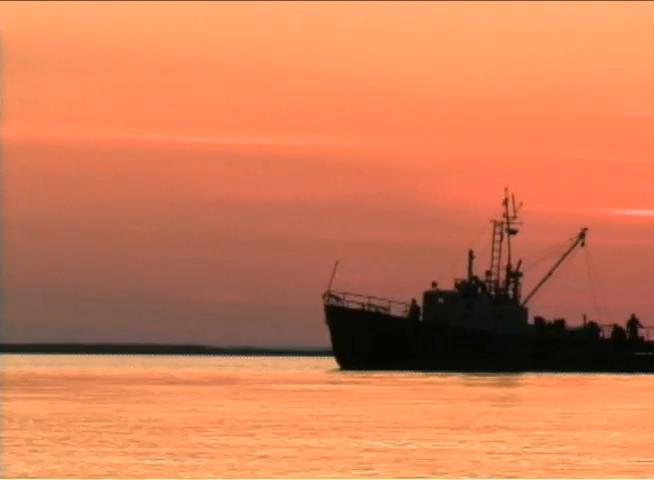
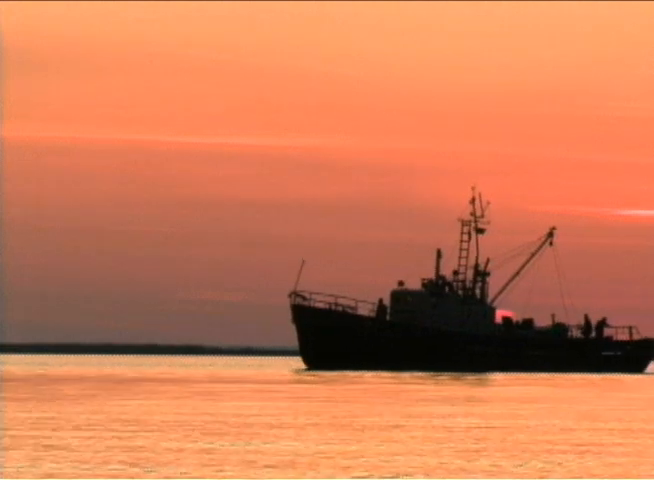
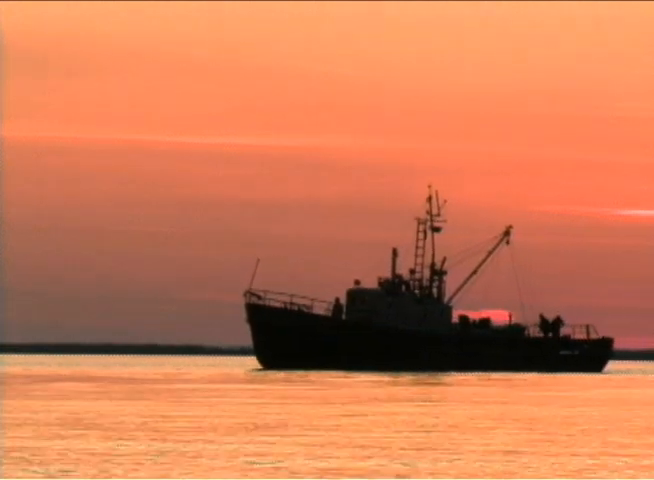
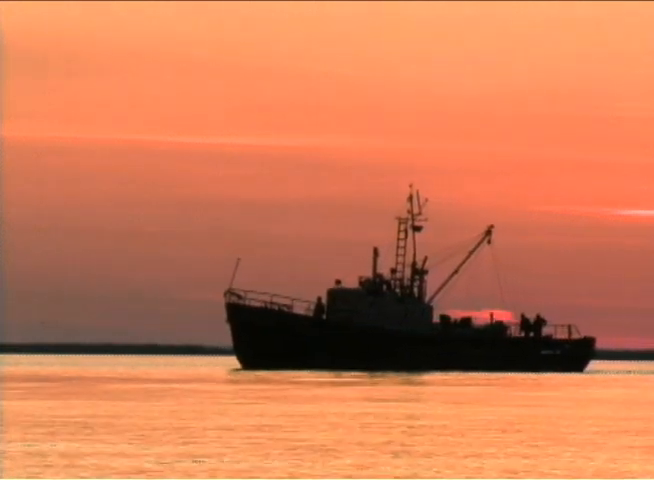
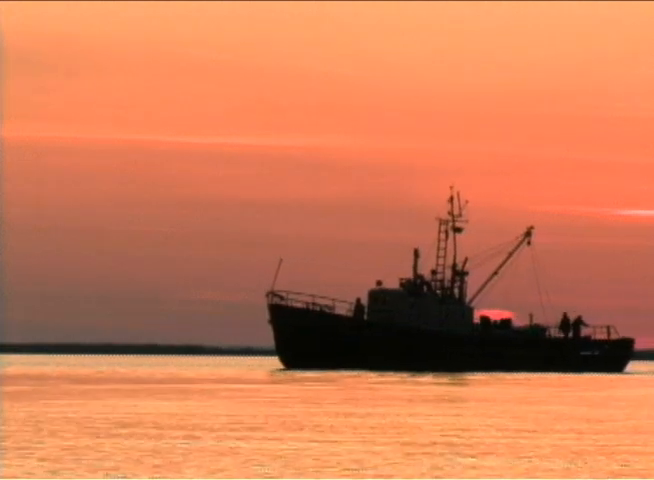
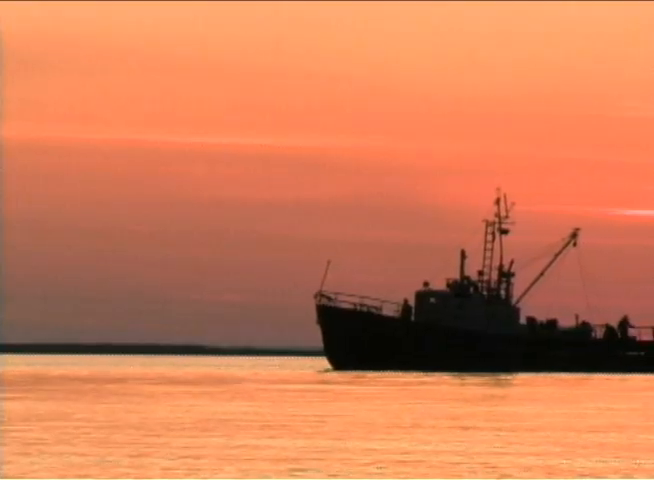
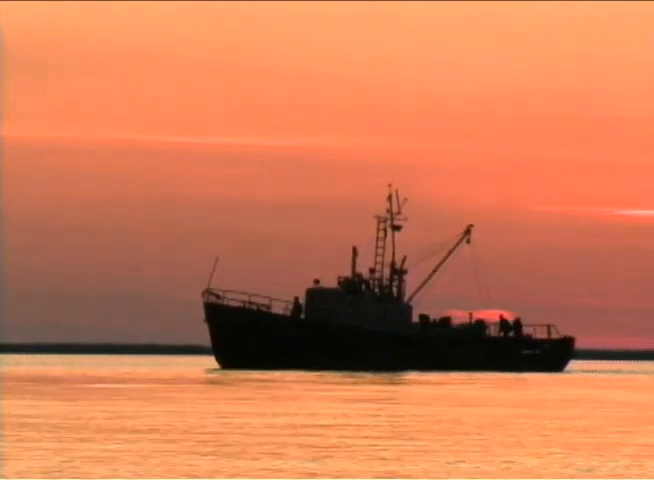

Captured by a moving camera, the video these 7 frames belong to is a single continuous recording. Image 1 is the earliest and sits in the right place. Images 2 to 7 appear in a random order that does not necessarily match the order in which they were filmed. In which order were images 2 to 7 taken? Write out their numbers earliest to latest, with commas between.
6, 2, 5, 3, 4, 7
